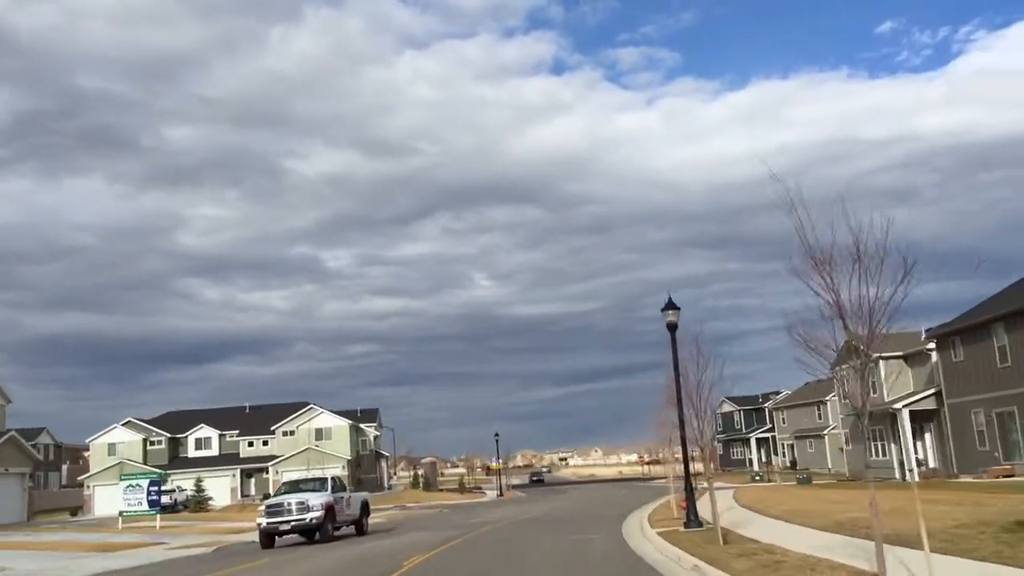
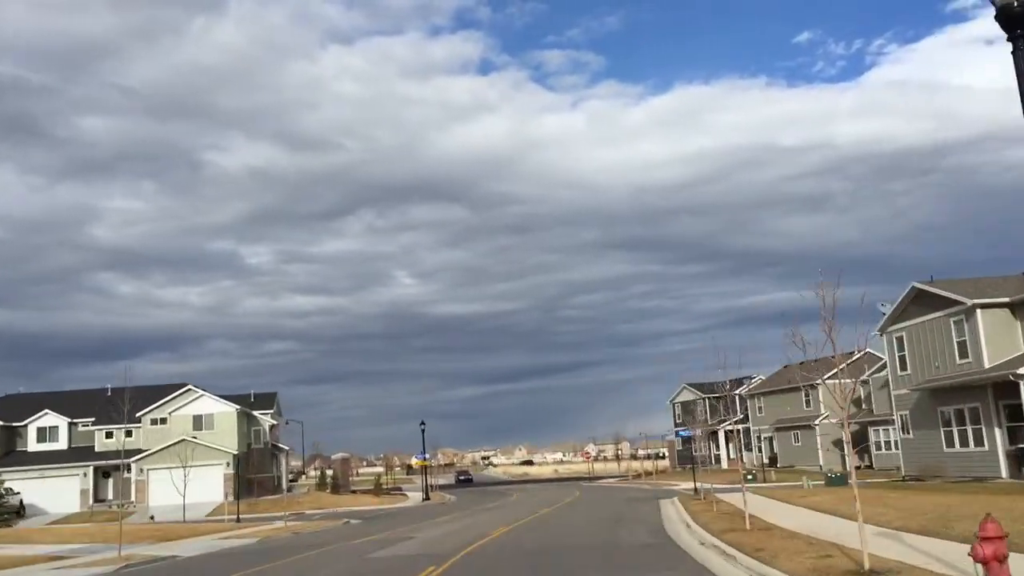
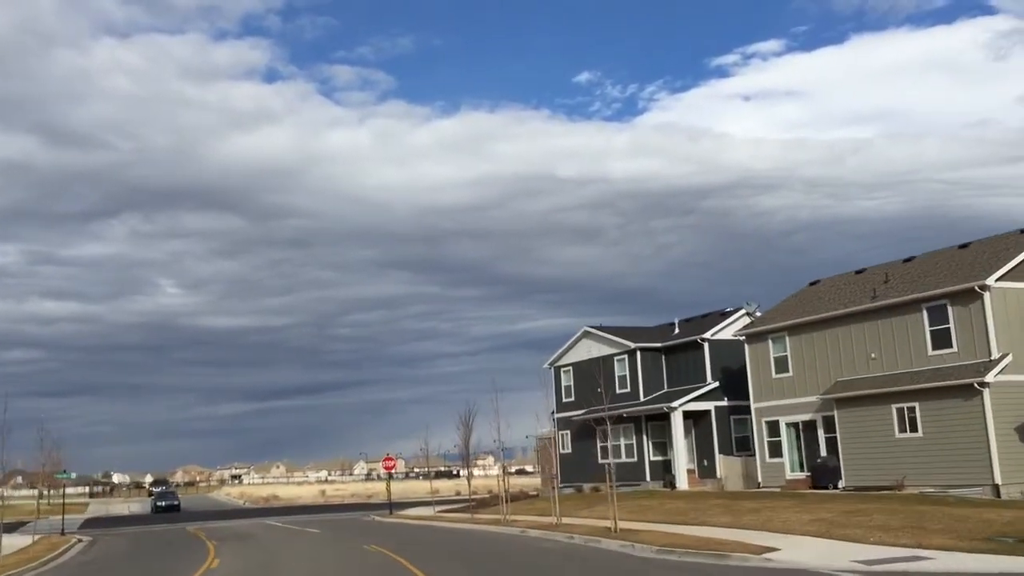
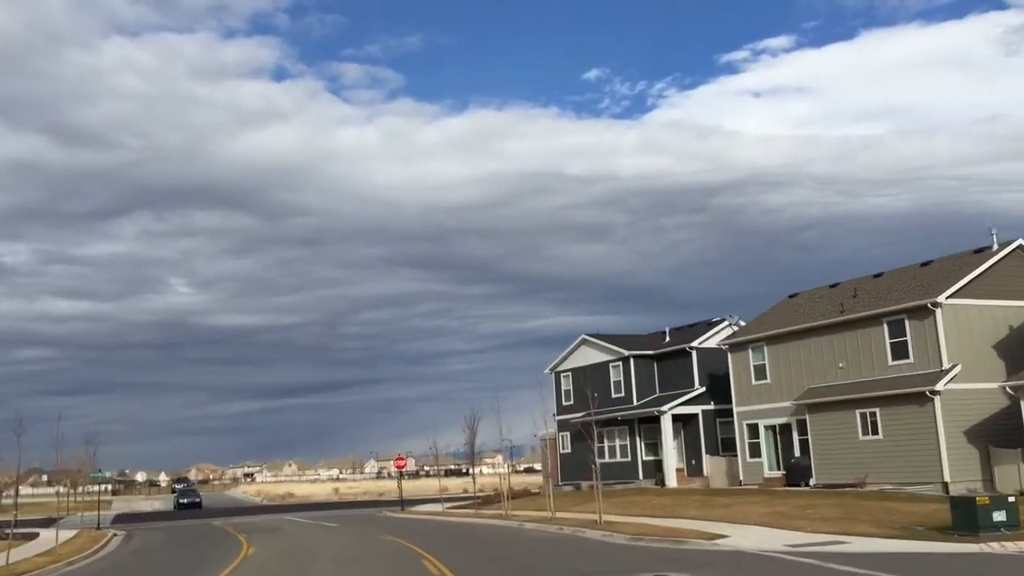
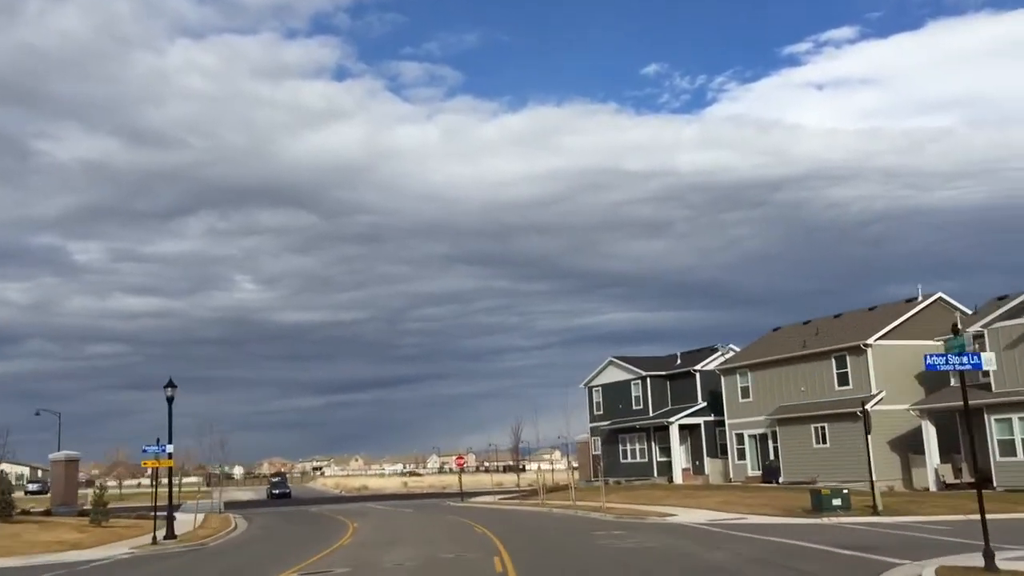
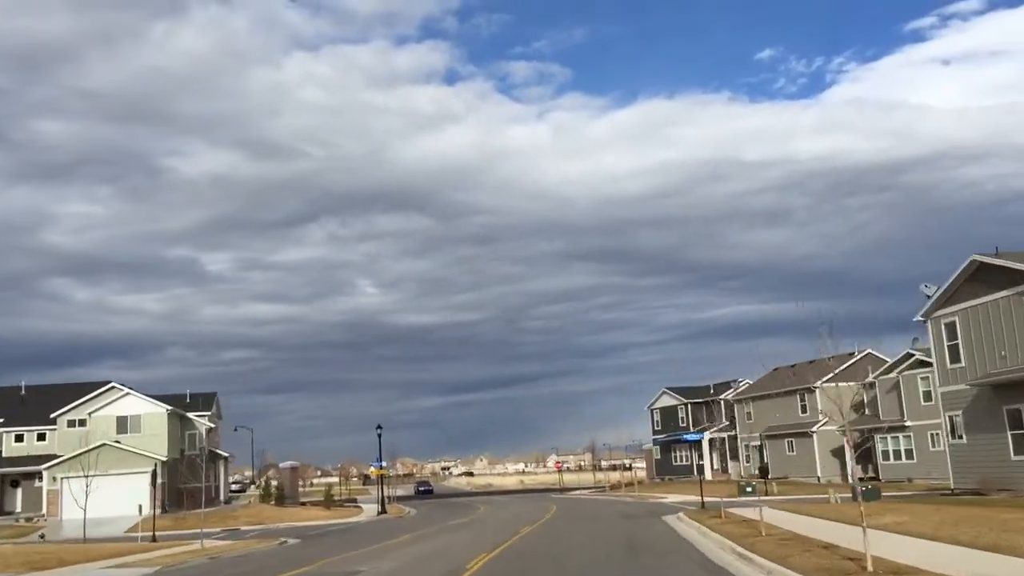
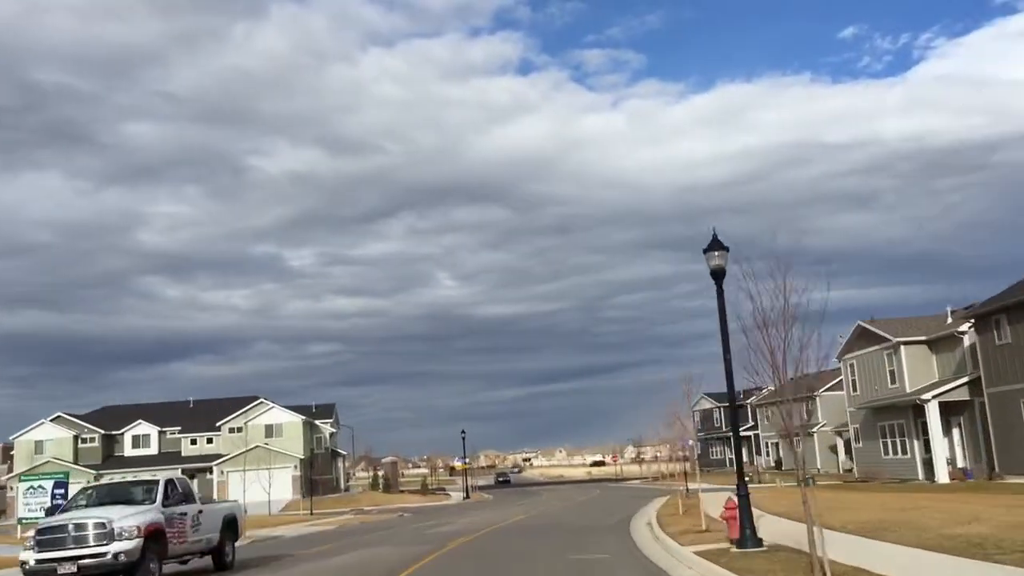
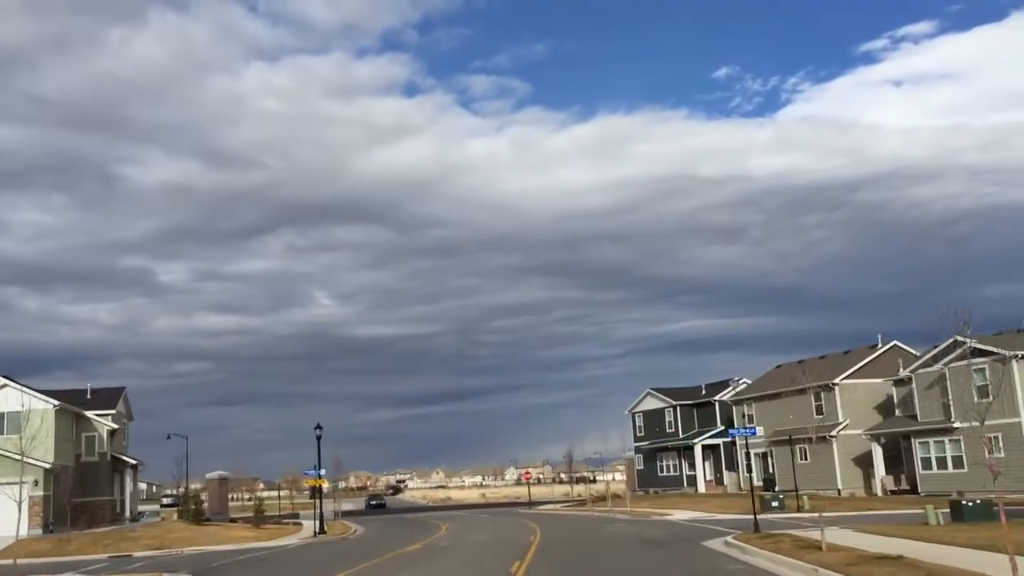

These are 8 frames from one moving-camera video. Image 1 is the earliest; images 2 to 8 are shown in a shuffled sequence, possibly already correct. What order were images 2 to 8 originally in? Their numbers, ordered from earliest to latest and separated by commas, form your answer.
7, 2, 6, 8, 5, 4, 3
